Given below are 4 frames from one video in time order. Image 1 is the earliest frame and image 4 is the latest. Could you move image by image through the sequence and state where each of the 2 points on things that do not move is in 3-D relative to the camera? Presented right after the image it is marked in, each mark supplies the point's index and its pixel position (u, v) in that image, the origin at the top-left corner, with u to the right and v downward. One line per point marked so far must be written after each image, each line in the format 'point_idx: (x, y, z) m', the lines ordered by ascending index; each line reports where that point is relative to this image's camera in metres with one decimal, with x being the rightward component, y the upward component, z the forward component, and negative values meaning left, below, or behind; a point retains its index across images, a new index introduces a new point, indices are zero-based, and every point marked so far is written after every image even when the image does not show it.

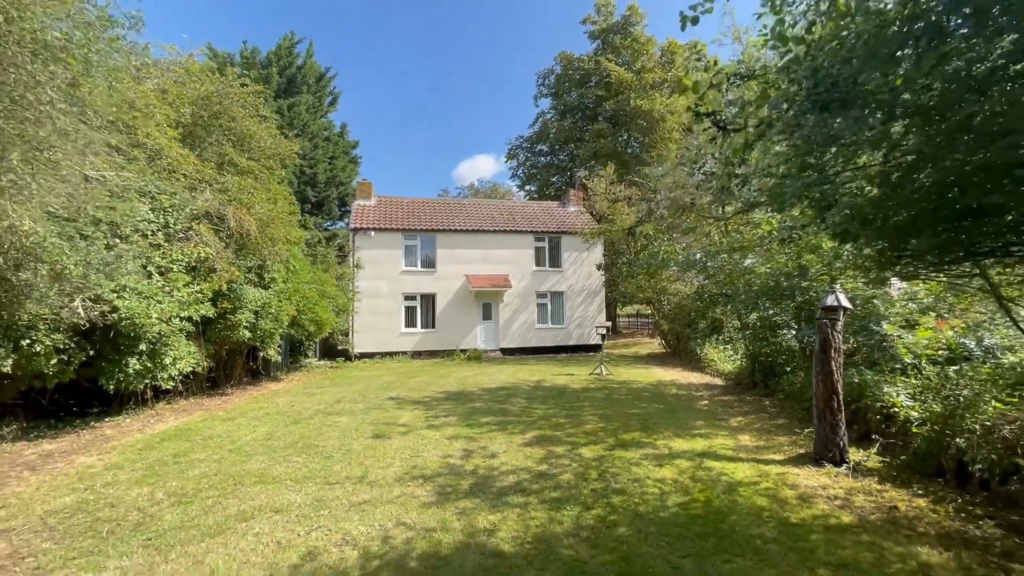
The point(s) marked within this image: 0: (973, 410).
0: (+4.9, -1.3, +5.1) m
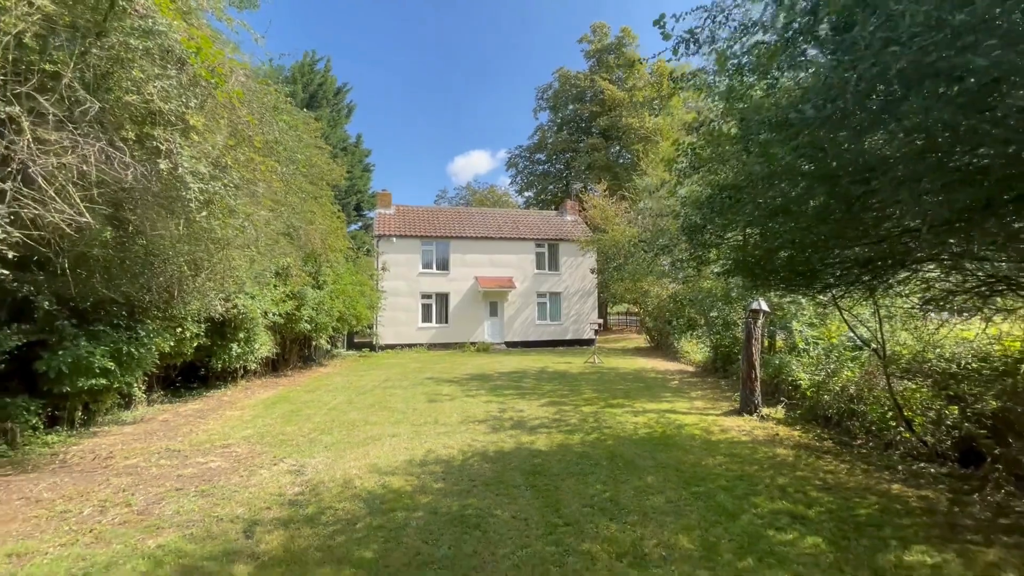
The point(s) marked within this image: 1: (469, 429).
0: (+5.3, -1.5, +7.9) m
1: (-0.7, -2.3, +7.8) m
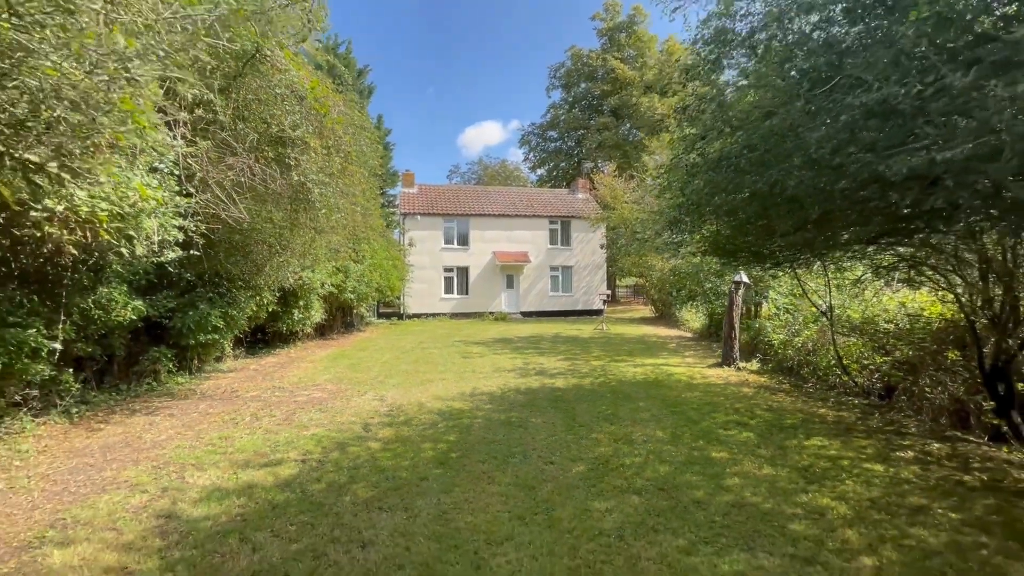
0: (+5.8, -1.0, +9.8) m
1: (-0.2, -1.8, +9.8) m
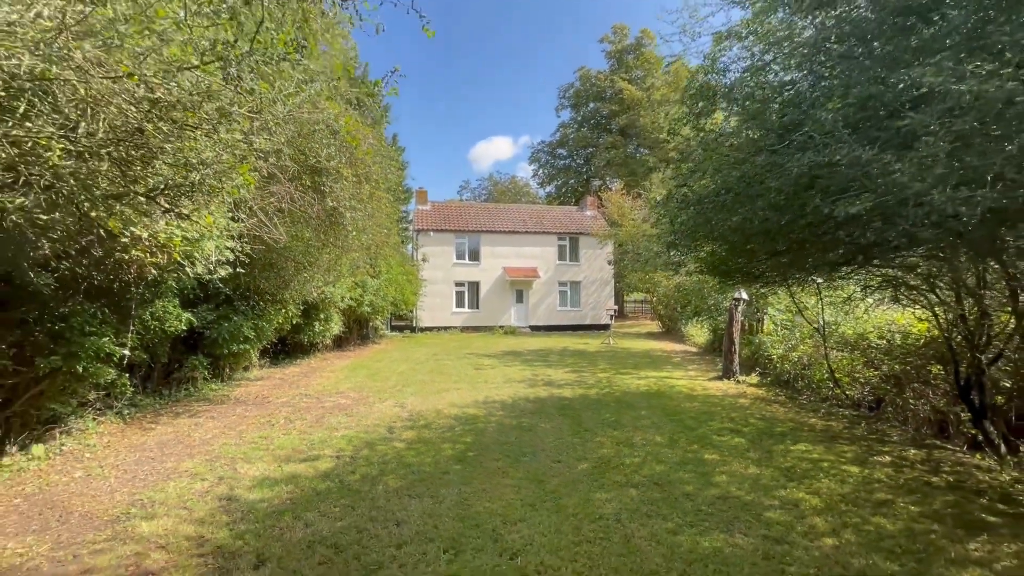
0: (+6.0, -1.3, +10.3) m
1: (0.0, -2.1, +10.4) m
